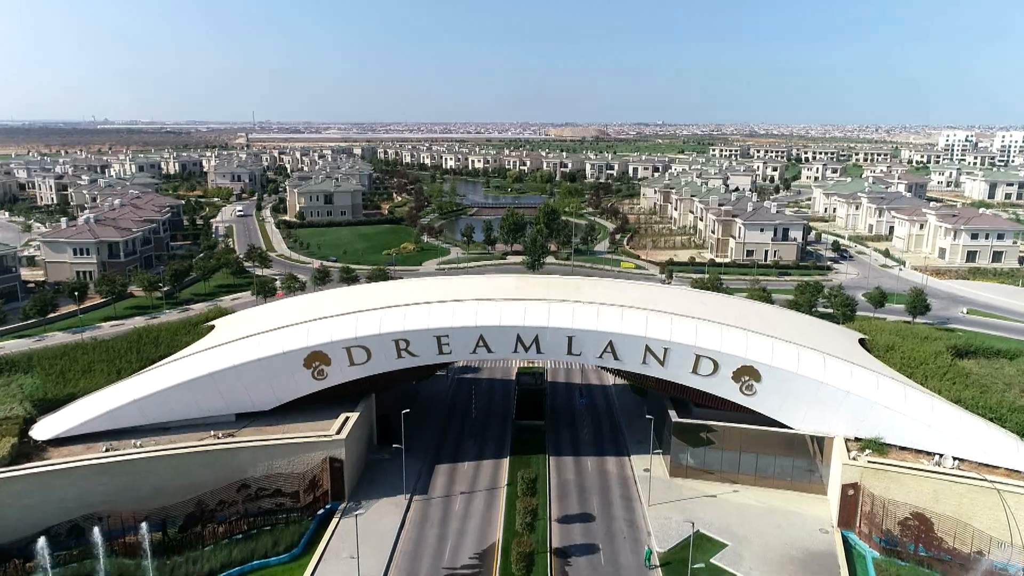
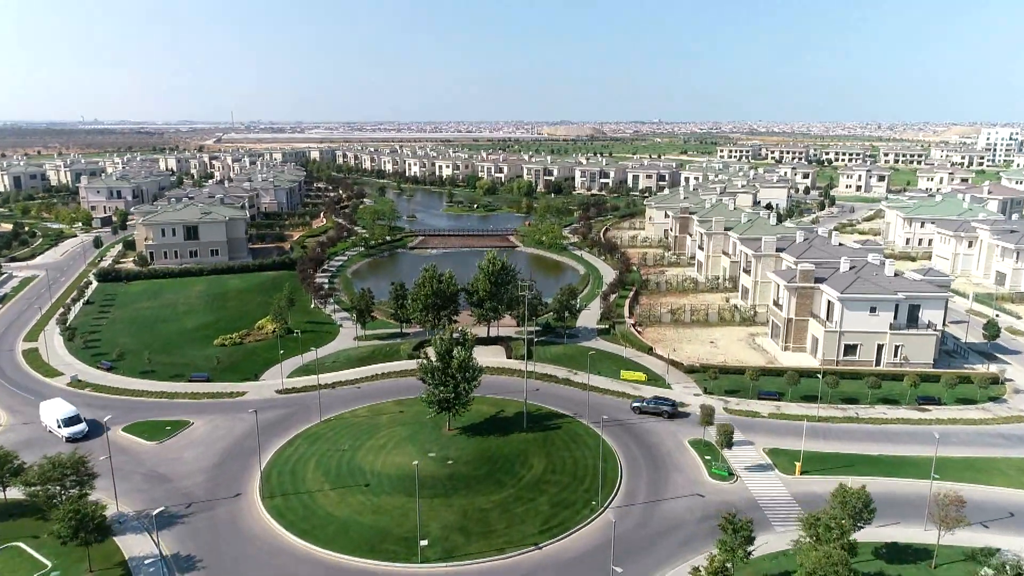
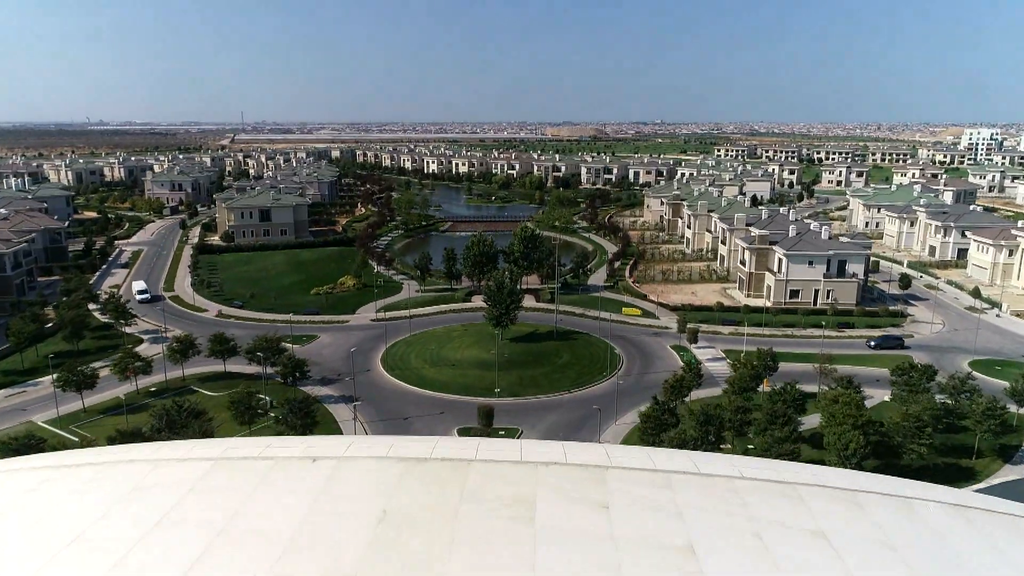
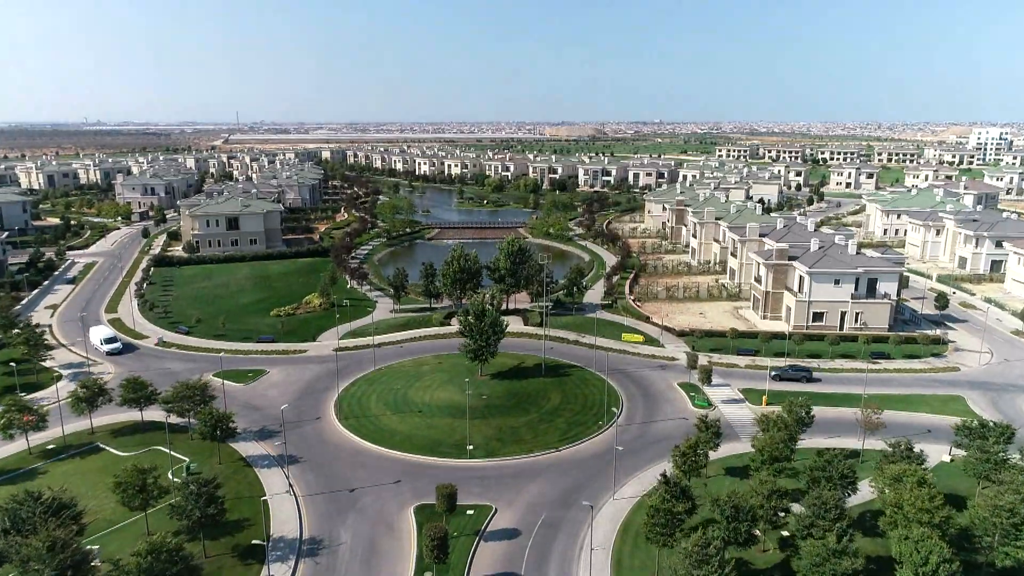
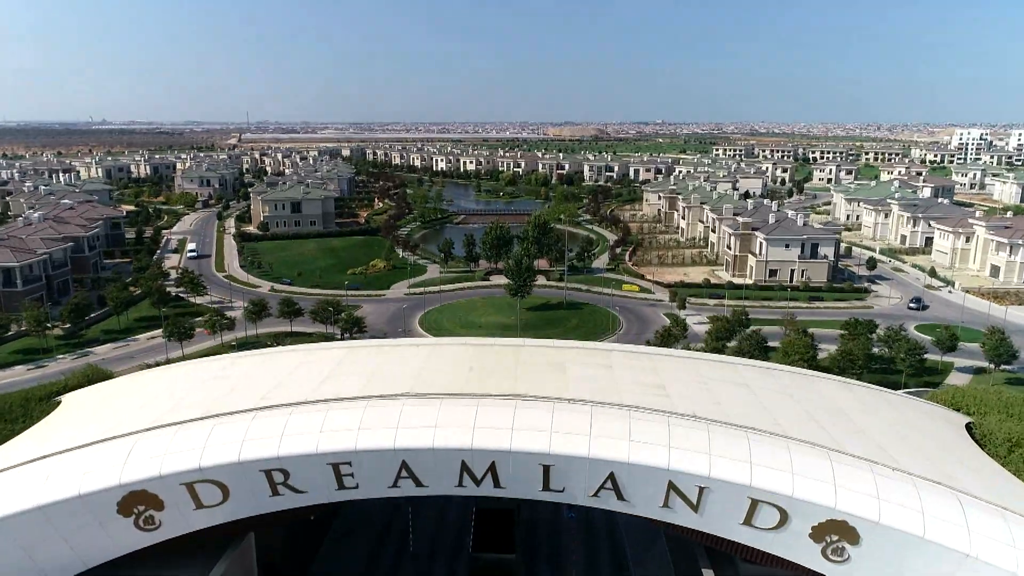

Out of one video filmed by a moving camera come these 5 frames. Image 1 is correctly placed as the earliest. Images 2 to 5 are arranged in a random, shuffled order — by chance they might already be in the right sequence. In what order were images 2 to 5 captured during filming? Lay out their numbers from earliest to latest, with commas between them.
5, 3, 4, 2
